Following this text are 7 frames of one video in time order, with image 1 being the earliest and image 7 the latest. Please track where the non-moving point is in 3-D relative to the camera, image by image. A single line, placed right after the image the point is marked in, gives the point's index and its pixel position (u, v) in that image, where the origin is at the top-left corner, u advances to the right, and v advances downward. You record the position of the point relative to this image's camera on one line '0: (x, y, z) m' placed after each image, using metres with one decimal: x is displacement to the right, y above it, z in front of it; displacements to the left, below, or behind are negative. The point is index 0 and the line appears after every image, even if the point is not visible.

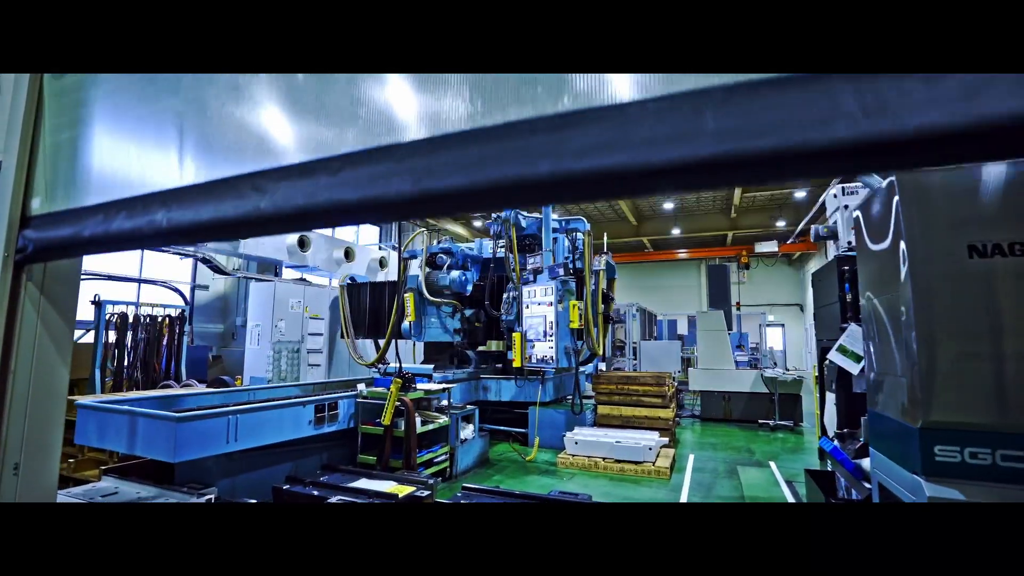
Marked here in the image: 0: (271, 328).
0: (-3.1, -0.5, +6.5) m
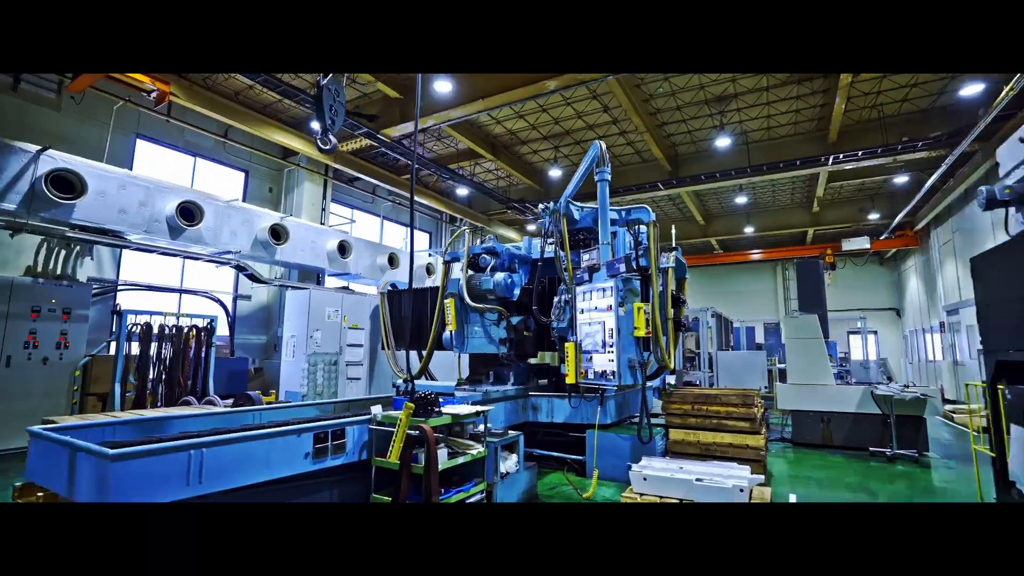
0: (-2.5, -0.6, +6.1) m
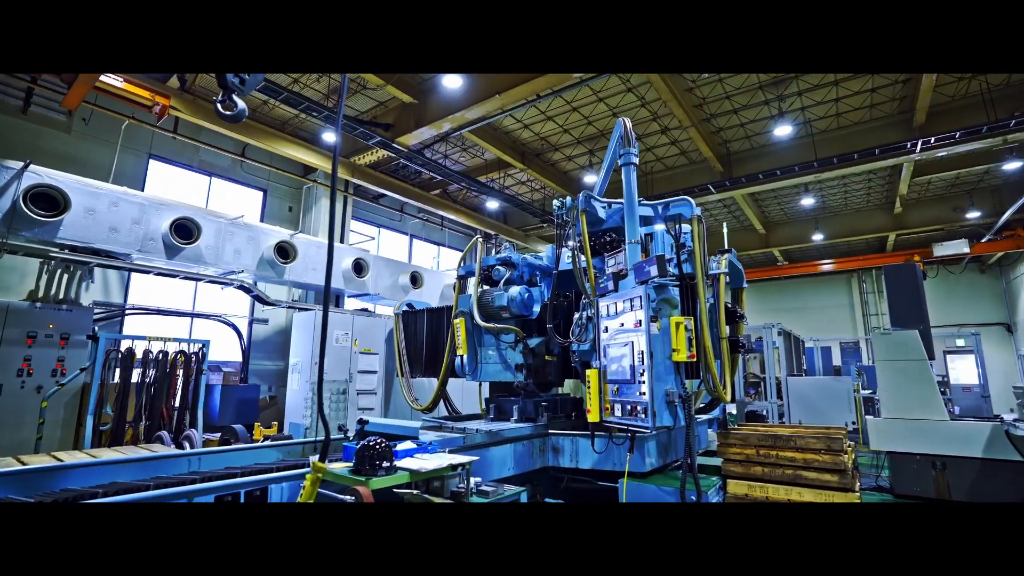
0: (-2.2, -0.9, +5.5) m
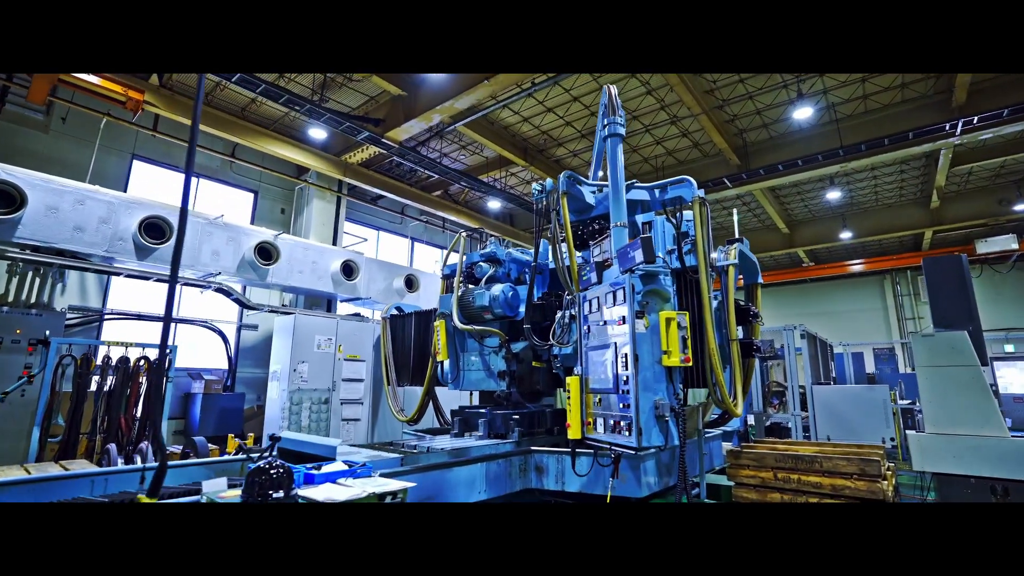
0: (-2.3, -0.9, +5.2) m
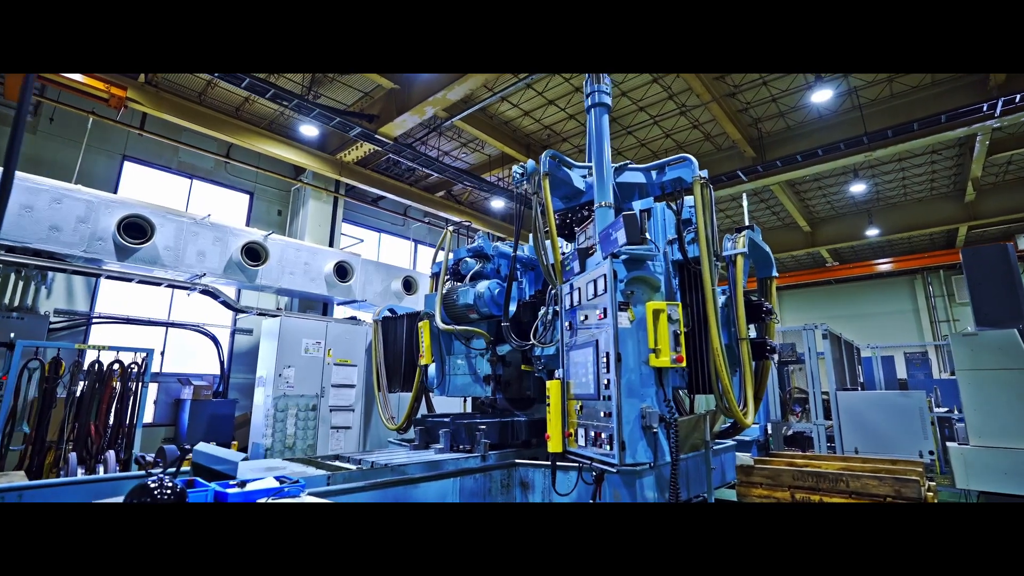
0: (-2.3, -0.9, +4.9) m
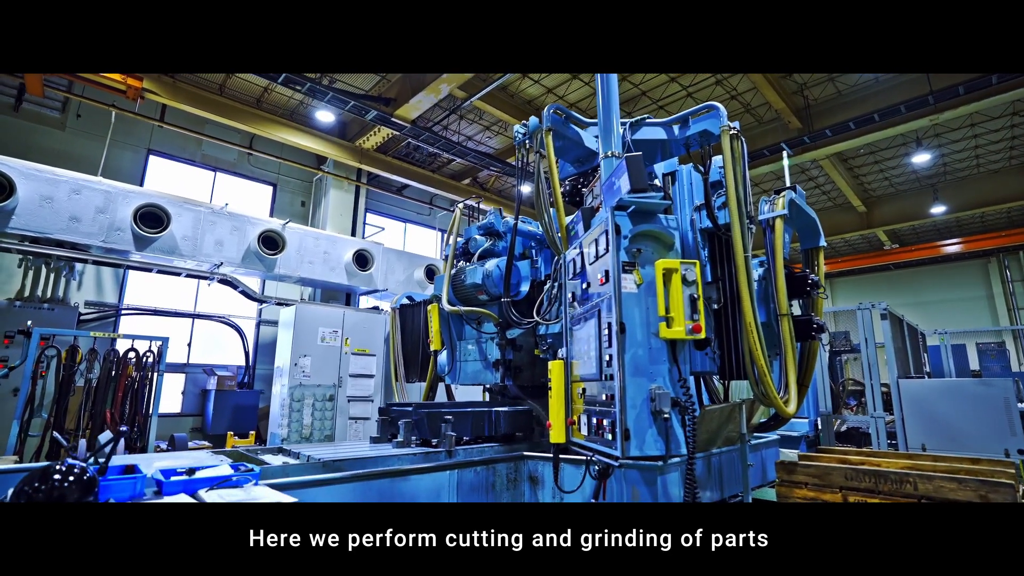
0: (-2.1, -0.8, +4.8) m
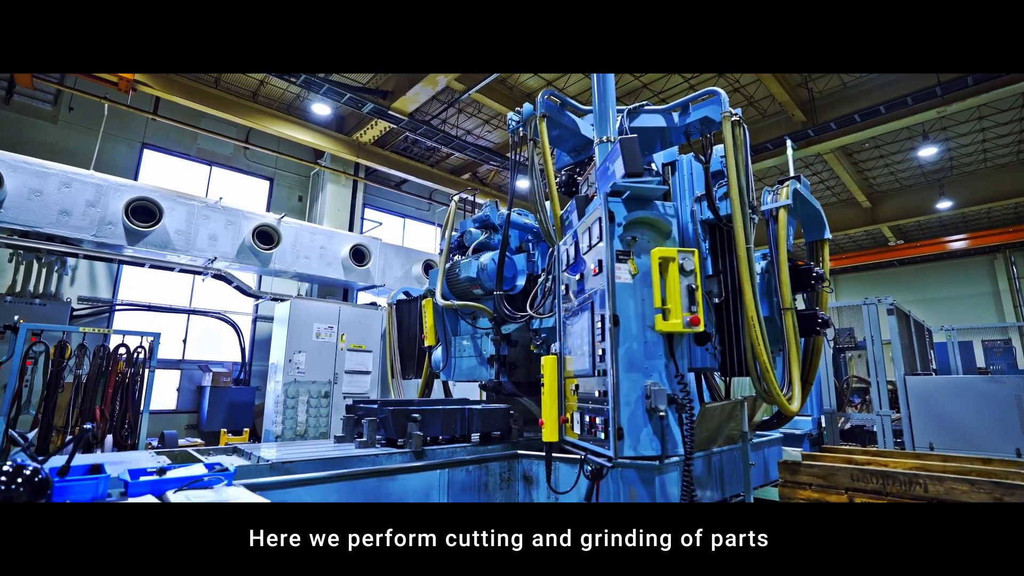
0: (-2.1, -0.7, +4.7) m
